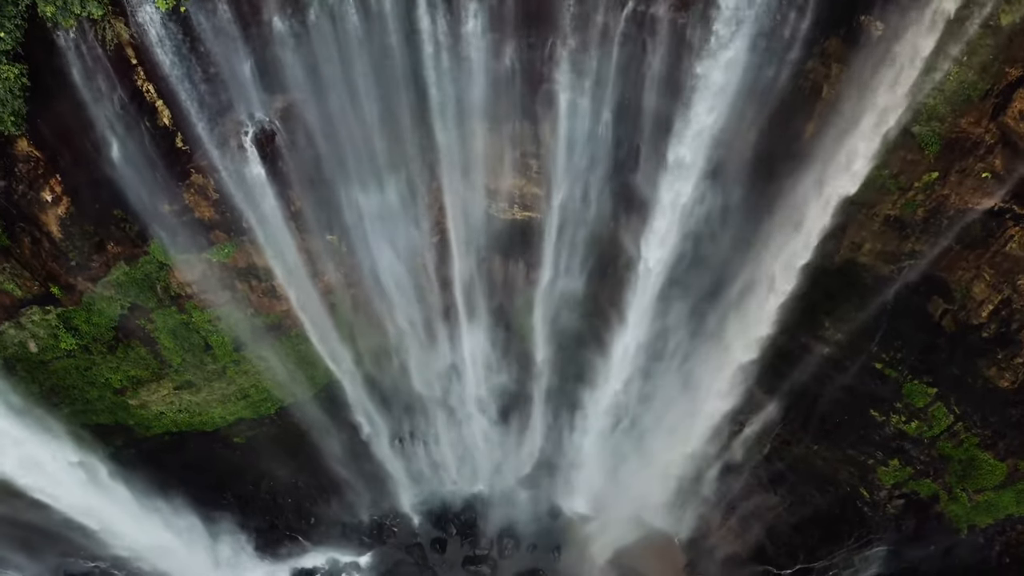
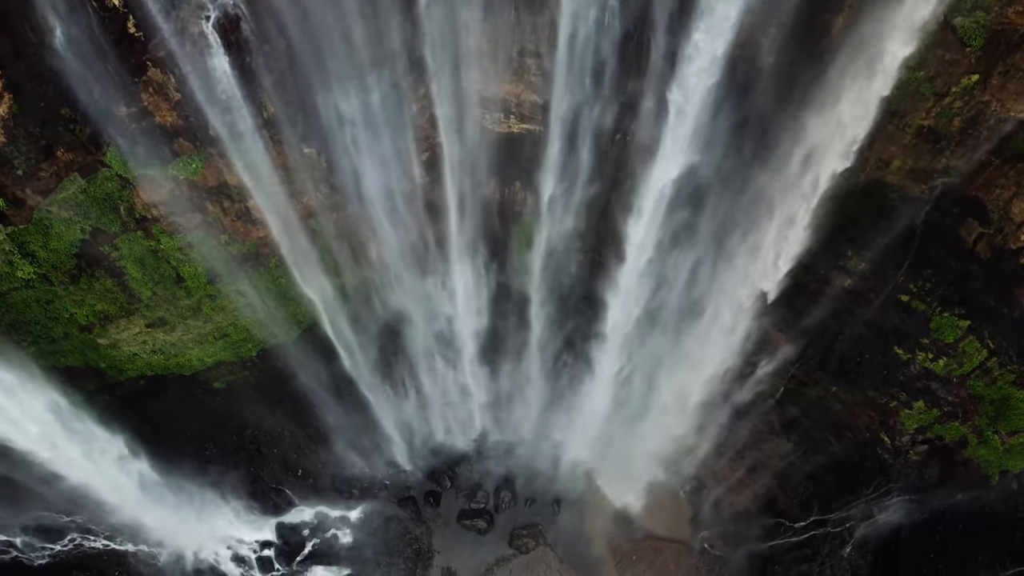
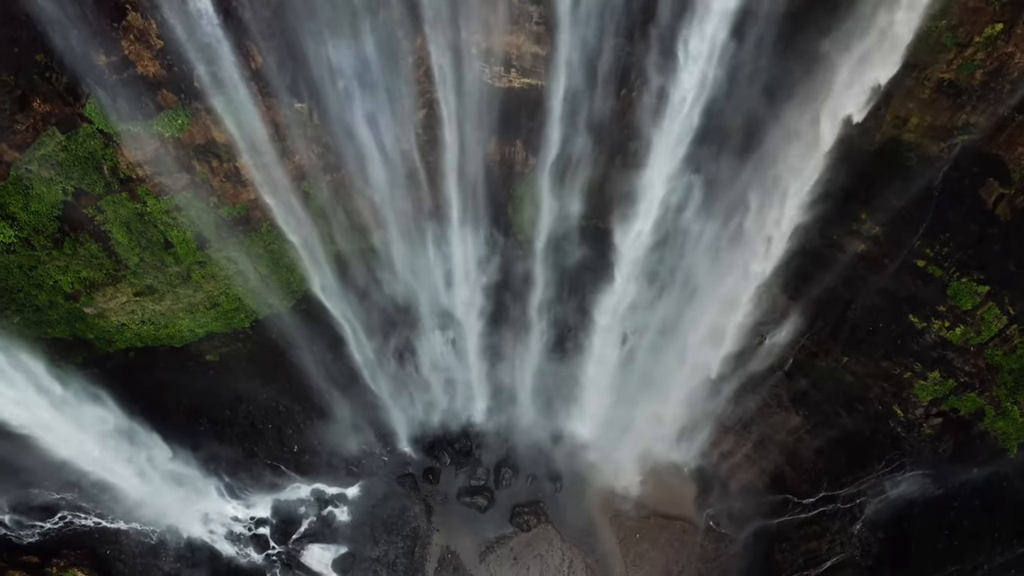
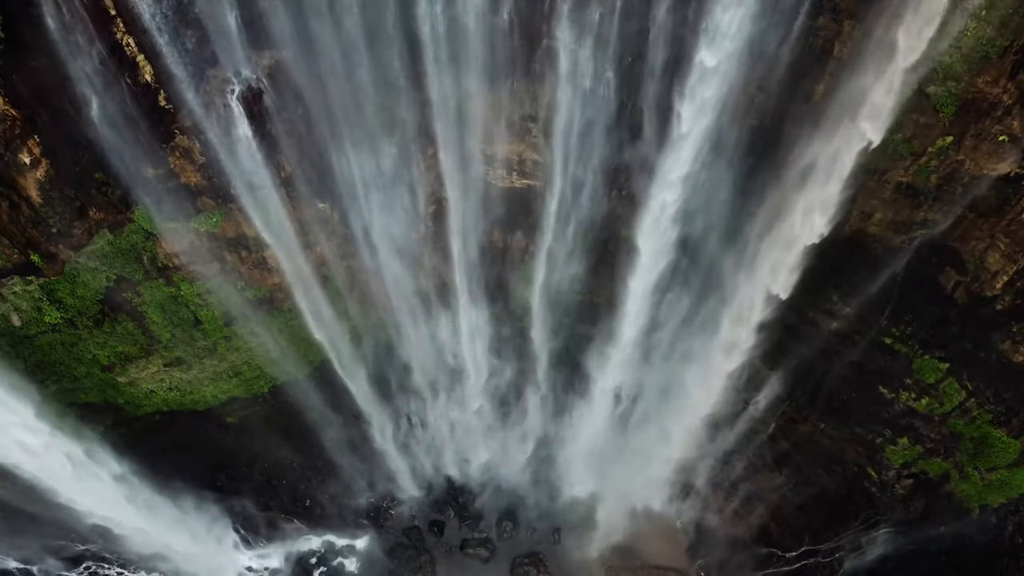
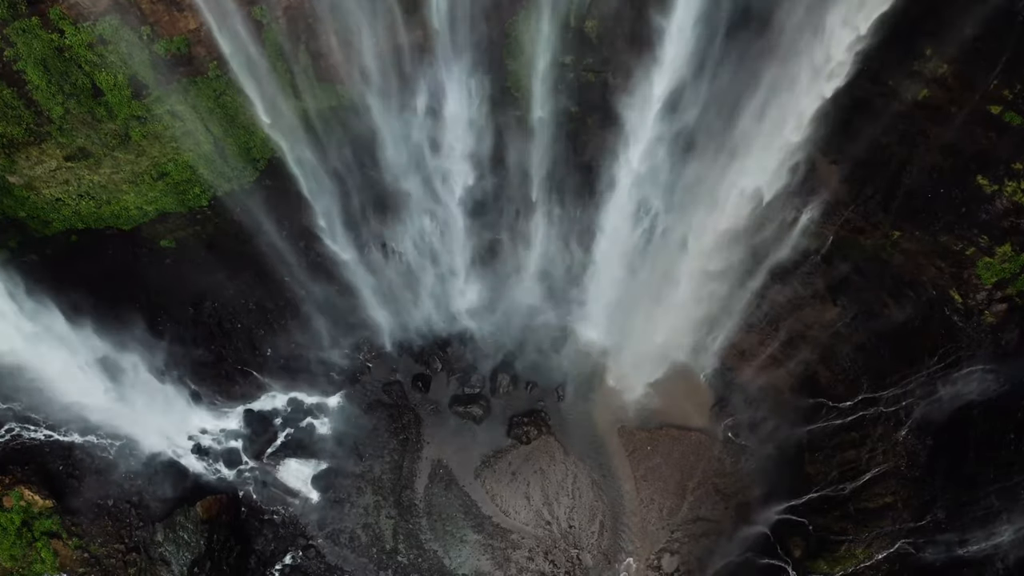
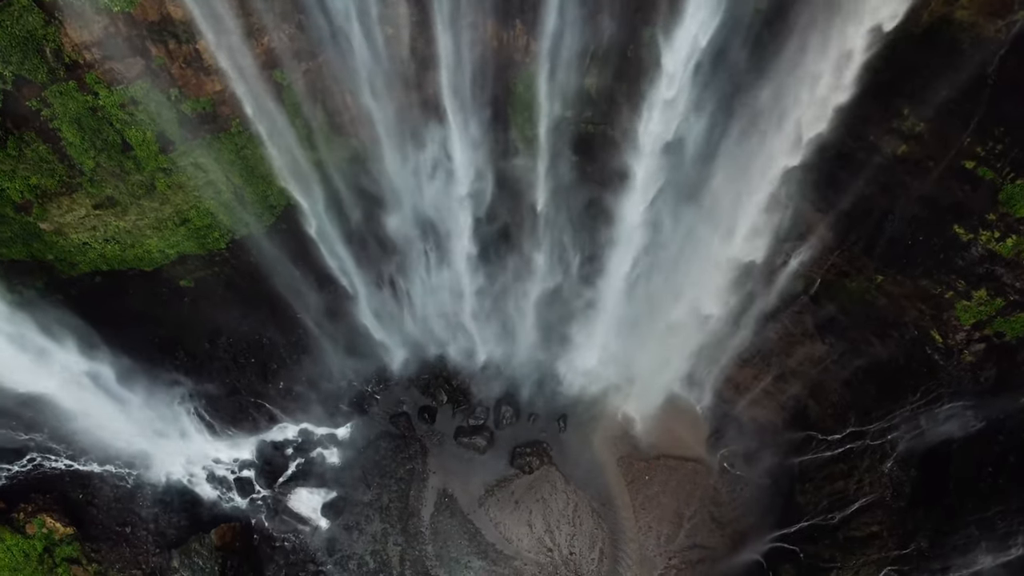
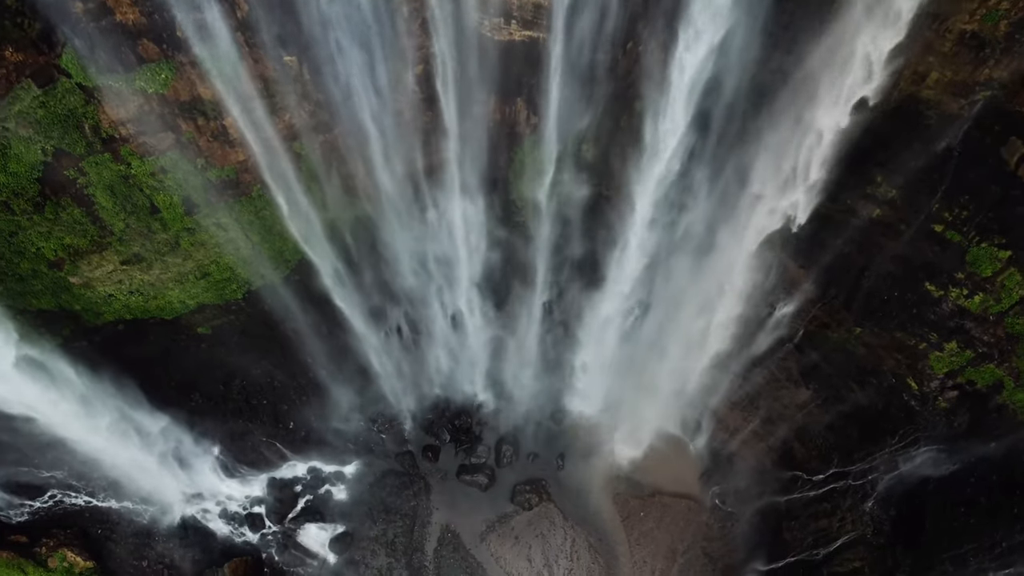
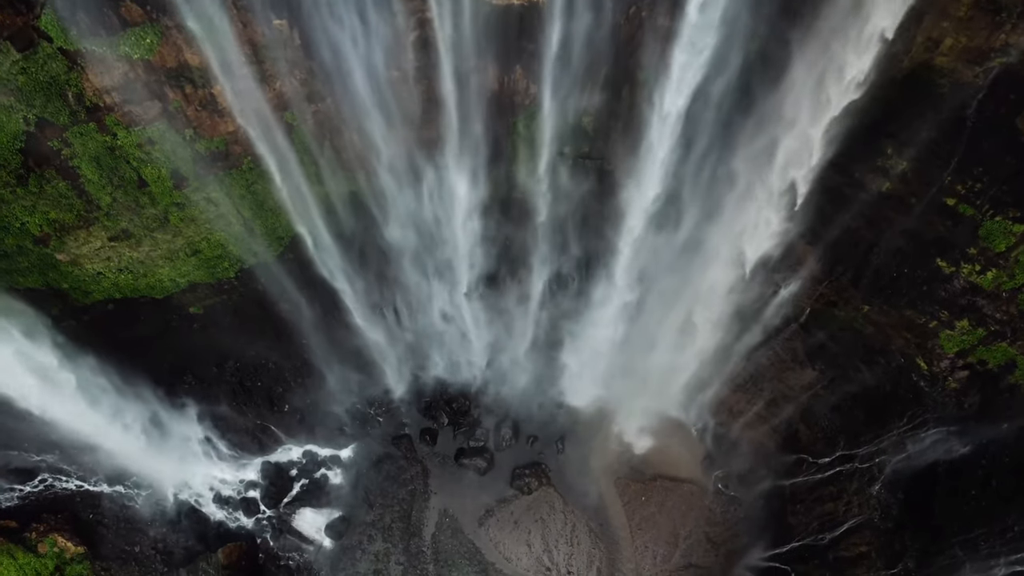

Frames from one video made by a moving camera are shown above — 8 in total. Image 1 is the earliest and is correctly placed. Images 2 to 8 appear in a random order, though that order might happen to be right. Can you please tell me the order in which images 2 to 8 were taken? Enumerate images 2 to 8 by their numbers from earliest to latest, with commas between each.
4, 2, 3, 7, 8, 6, 5
